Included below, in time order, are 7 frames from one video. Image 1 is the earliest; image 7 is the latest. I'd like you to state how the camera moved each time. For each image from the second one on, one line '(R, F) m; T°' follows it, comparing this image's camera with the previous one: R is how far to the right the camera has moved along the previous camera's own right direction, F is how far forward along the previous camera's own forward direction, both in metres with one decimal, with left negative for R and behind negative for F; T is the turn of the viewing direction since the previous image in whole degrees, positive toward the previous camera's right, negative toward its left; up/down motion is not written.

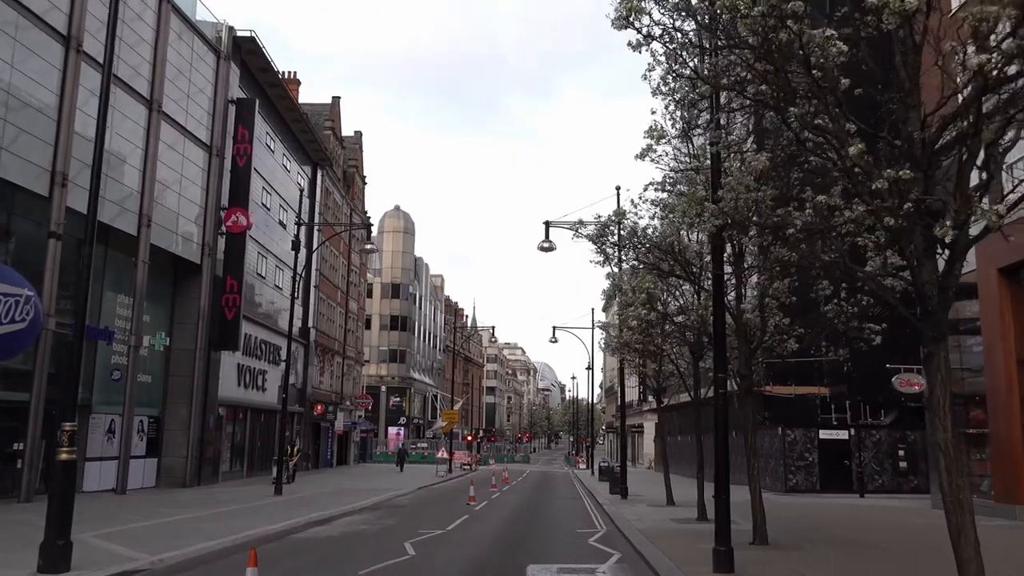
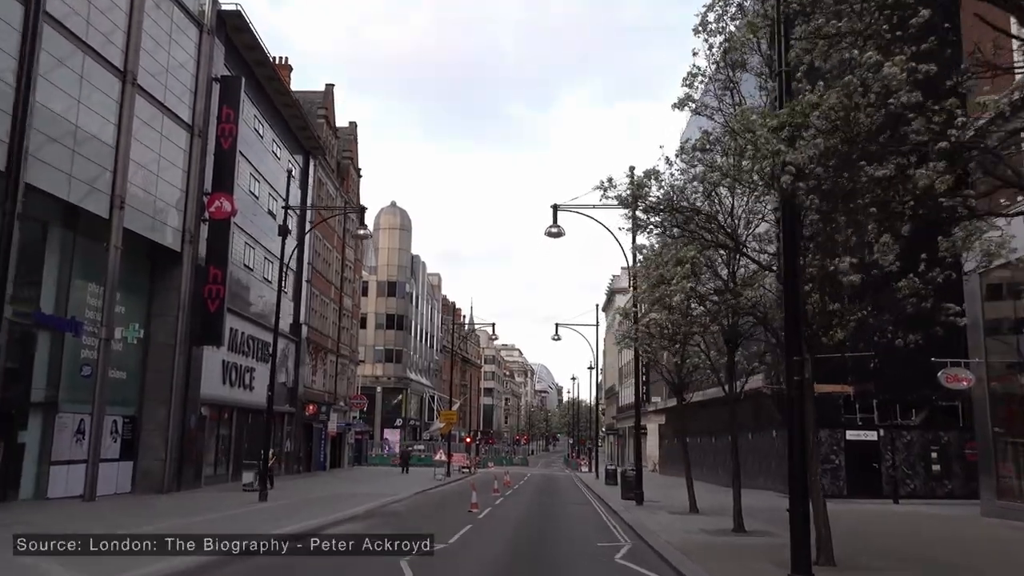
(-0.3, +2.2) m; 0°
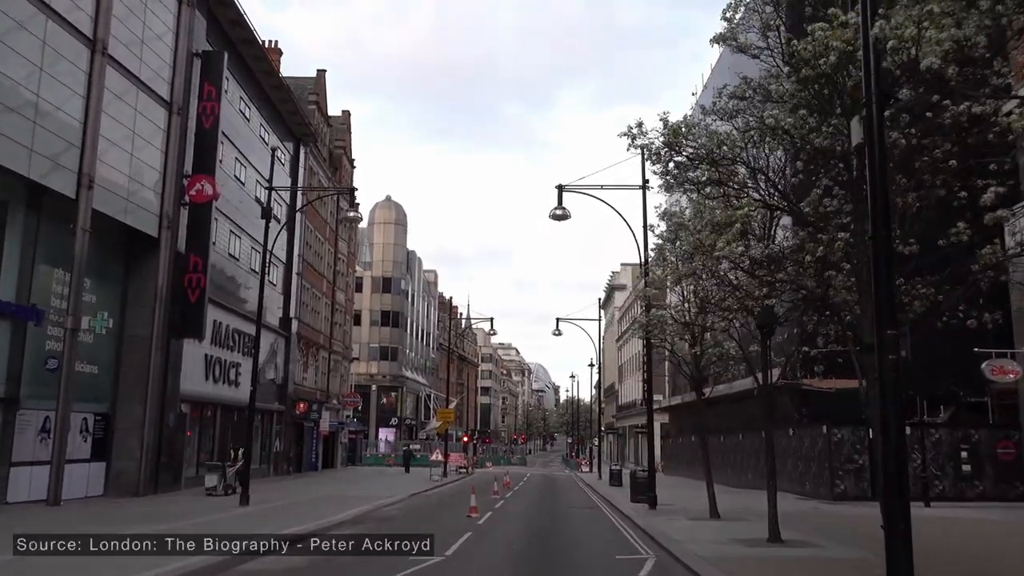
(-0.2, +2.0) m; 0°
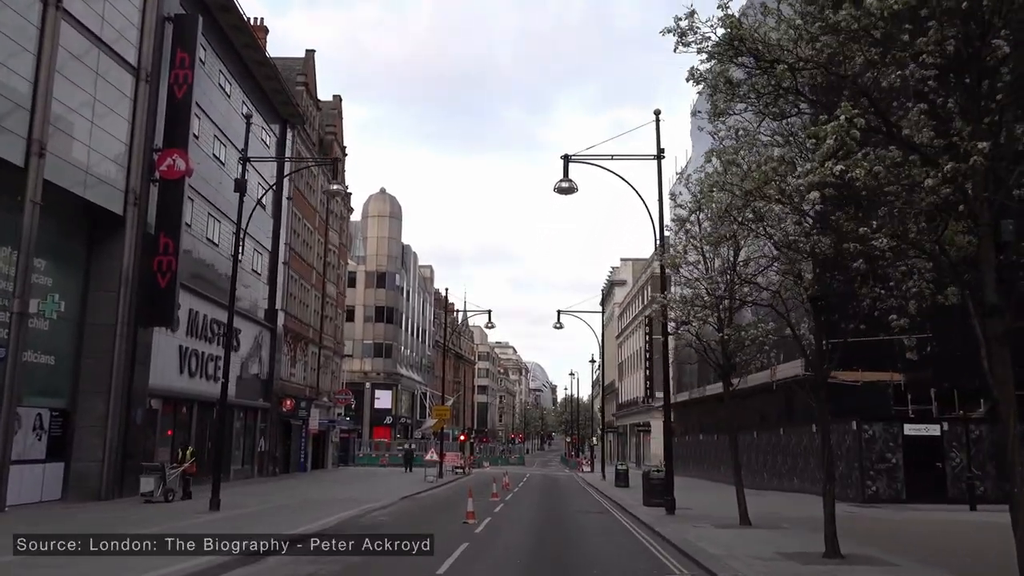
(-0.1, +2.4) m; 0°
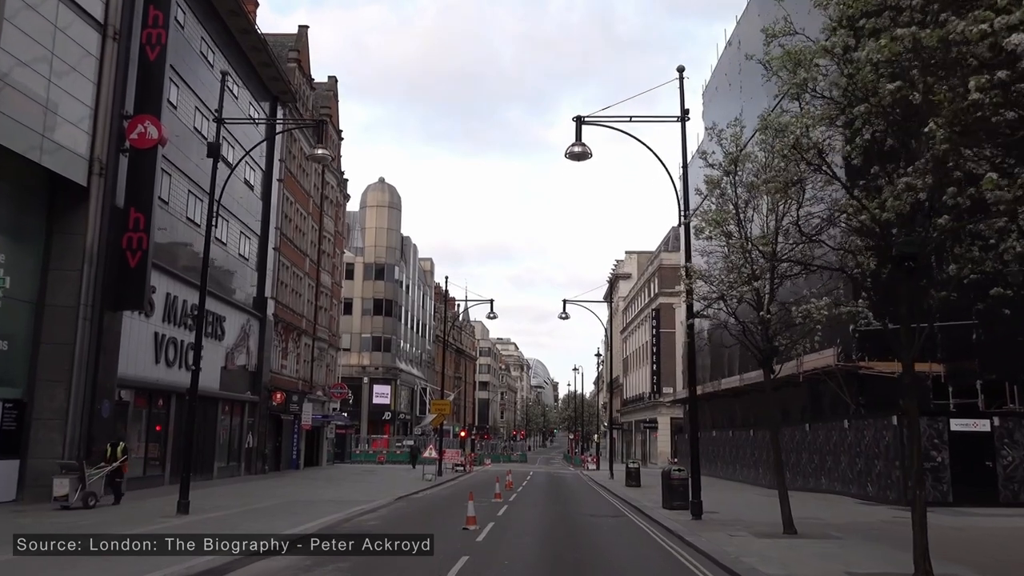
(-0.1, +2.4) m; 0°
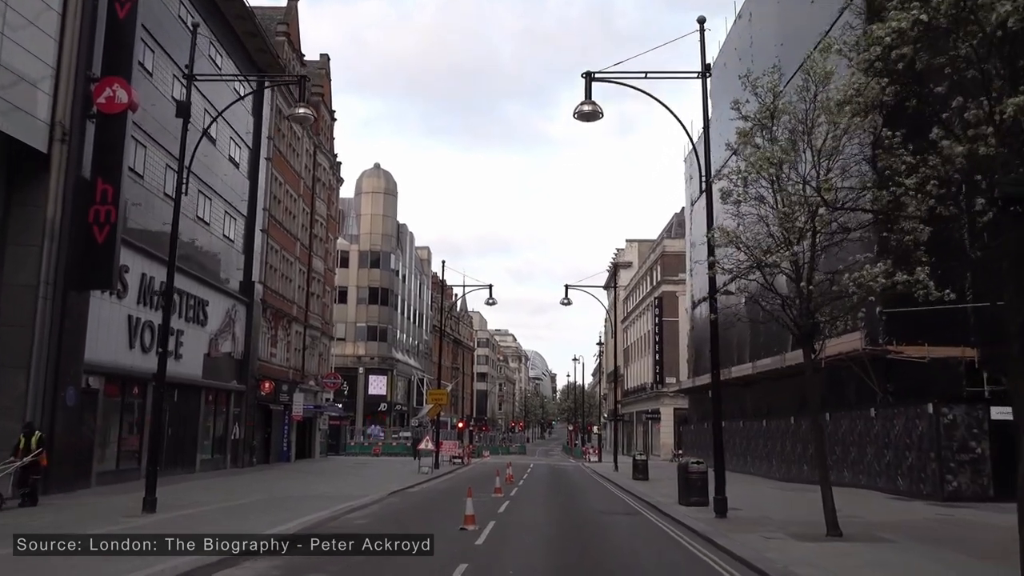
(-0.1, +1.9) m; 0°
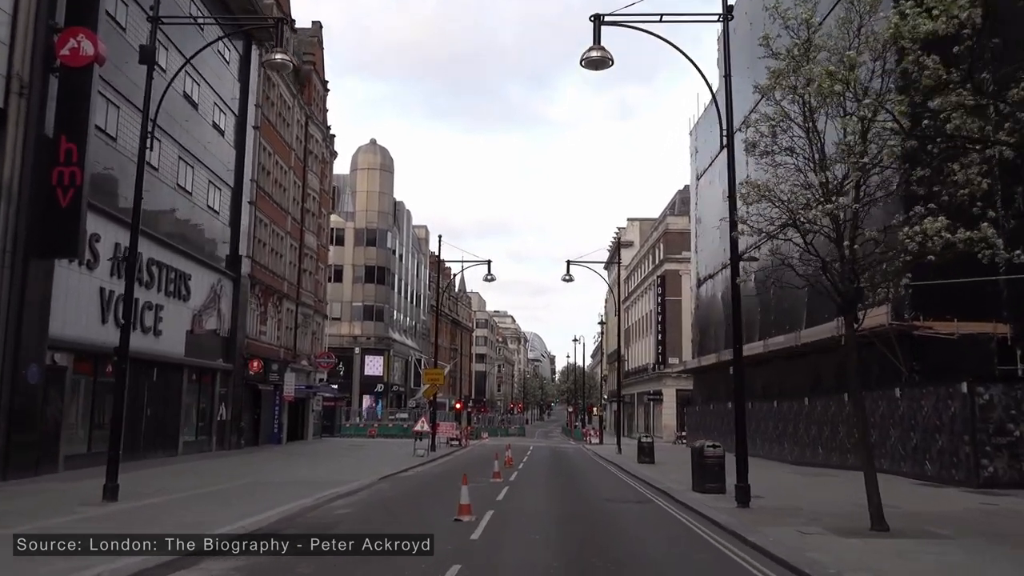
(0.0, +1.7) m; 0°
